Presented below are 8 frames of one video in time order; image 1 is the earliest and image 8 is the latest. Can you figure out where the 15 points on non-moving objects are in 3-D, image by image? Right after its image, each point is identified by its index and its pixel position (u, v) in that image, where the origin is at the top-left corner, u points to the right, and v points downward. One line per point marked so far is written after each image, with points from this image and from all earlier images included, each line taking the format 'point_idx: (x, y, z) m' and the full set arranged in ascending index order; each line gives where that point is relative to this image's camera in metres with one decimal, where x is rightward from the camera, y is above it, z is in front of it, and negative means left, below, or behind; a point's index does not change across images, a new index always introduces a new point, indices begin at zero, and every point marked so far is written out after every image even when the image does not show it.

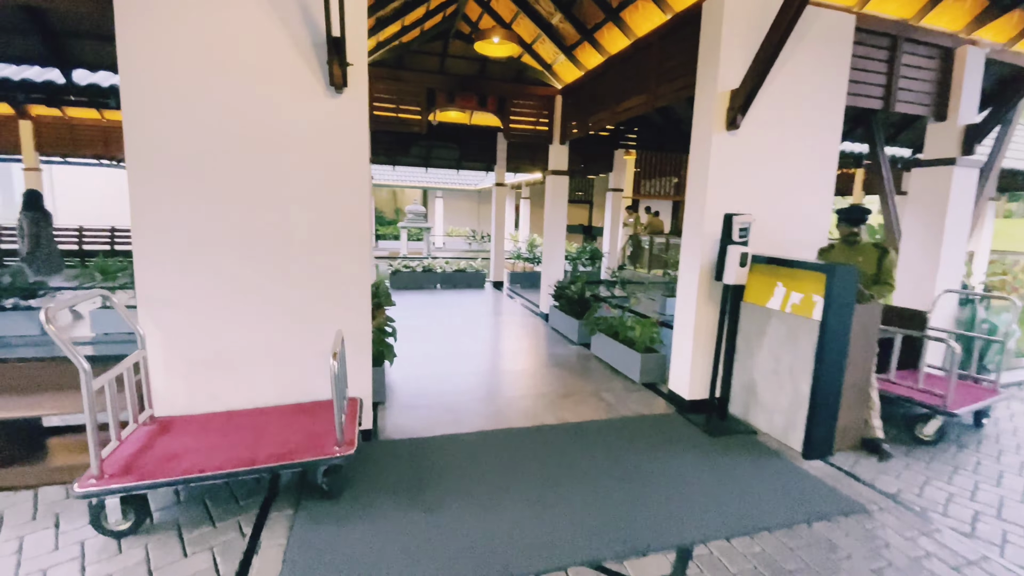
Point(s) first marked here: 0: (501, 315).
0: (-0.1, -0.4, +8.5) m
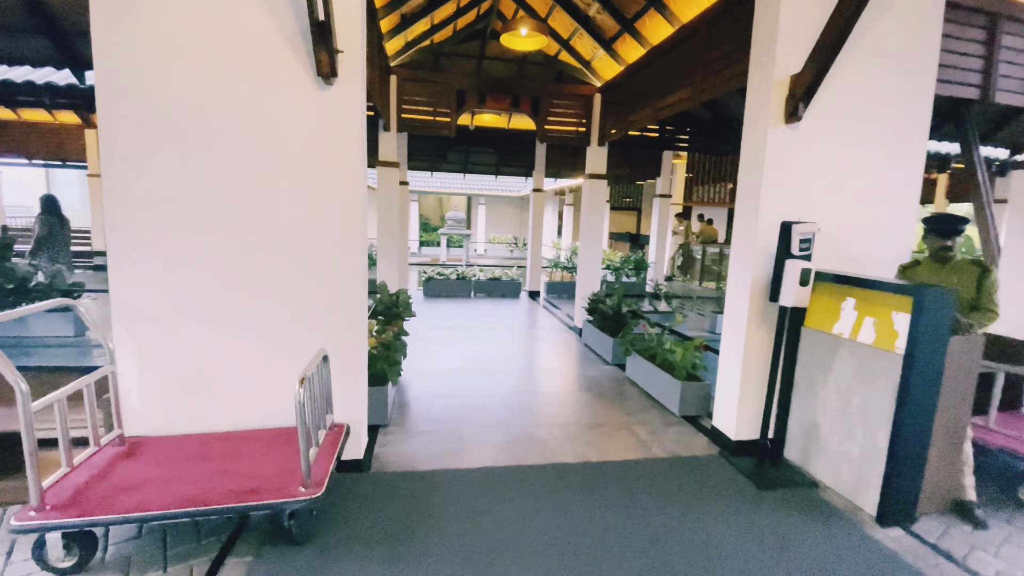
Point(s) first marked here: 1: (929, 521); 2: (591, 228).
0: (+0.4, -0.6, +8.0) m
1: (+2.5, -1.4, +3.0) m
2: (+1.1, +0.8, +6.8) m
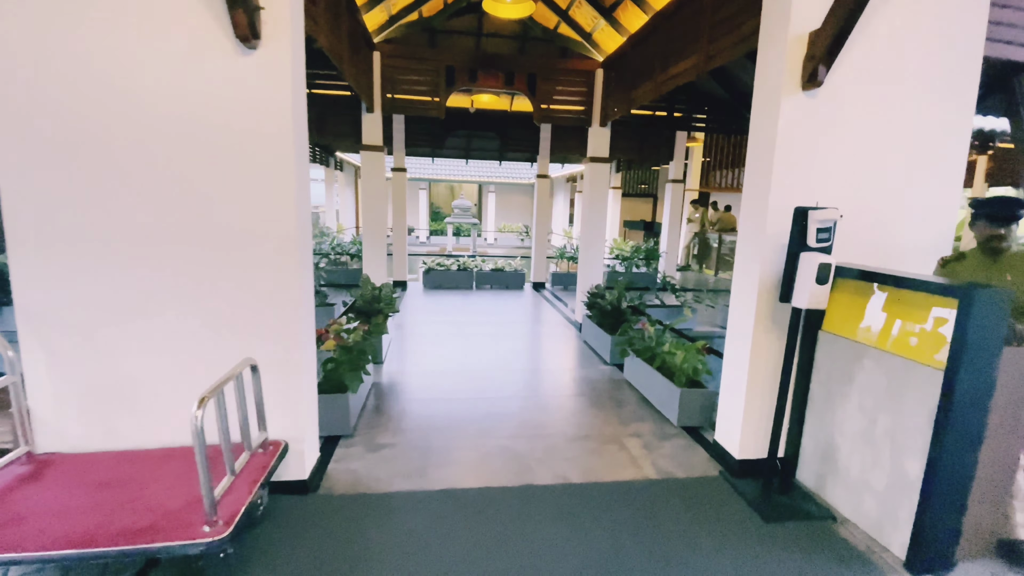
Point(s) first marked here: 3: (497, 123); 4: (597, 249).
0: (+0.4, -0.5, +7.5) m
1: (+2.3, -1.4, +2.5) m
2: (+1.0, +0.9, +6.3) m
3: (-0.3, +3.2, +9.5) m
4: (+1.1, +0.5, +6.4) m
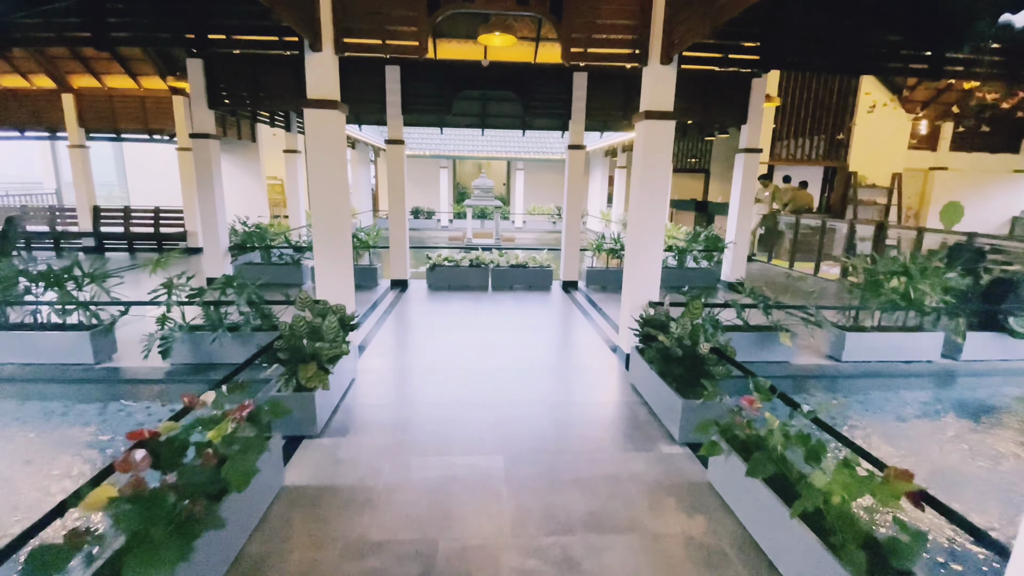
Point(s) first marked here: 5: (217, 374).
0: (+0.6, -0.6, +5.6) m
1: (+2.2, -1.7, +0.5) m
2: (+1.2, +0.7, +4.3) m
3: (+0.1, +3.2, +7.4) m
4: (+1.3, +0.3, +4.4) m
5: (-2.6, -0.8, +4.3) m
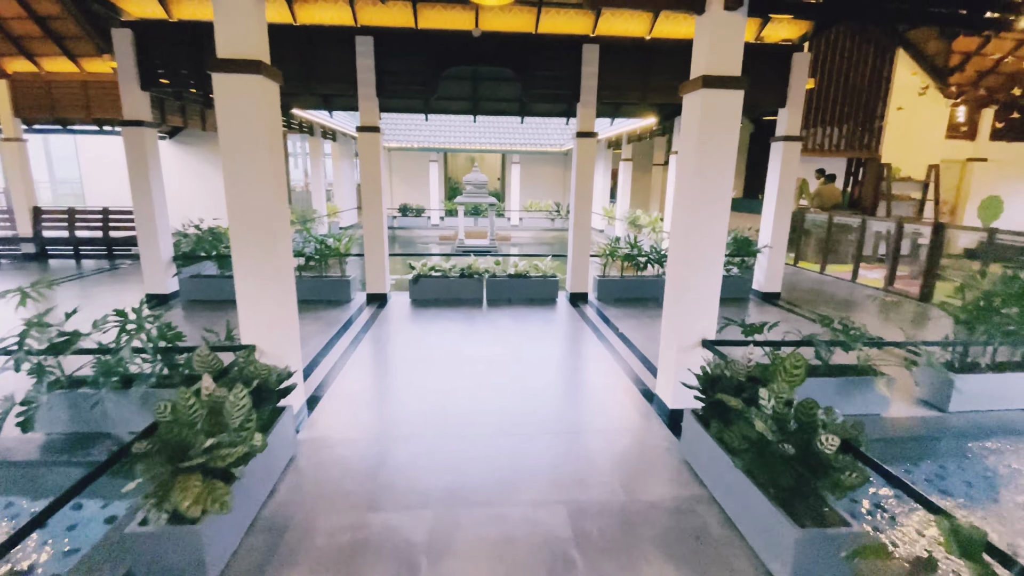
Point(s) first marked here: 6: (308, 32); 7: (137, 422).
0: (+0.6, -0.8, +4.4) m
1: (+2.3, -2.0, -0.7) m
2: (+1.2, +0.5, +3.1) m
3: (0.0, +3.0, +6.2) m
4: (+1.3, +0.1, +3.2) m
5: (-2.6, -1.0, +3.1) m
6: (-2.5, +3.1, +6.0) m
7: (-2.4, -0.9, +3.2) m
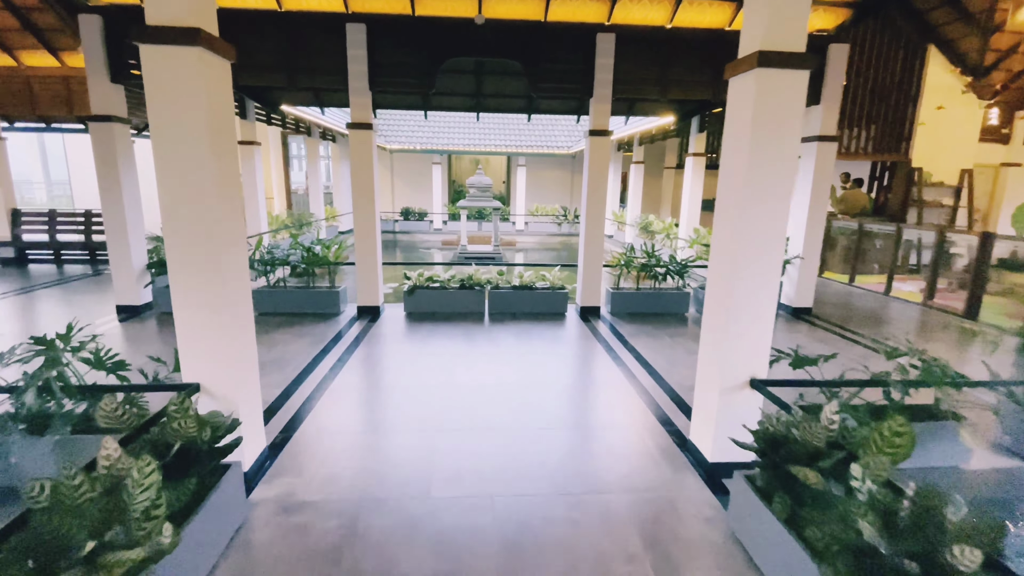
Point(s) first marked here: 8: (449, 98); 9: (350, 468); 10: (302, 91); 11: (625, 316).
0: (+0.7, -1.0, +3.8) m
1: (+2.2, -2.1, -1.3) m
2: (+1.2, +0.4, +2.5) m
3: (+0.1, +2.8, +5.6) m
4: (+1.3, 0.0, +2.6) m
5: (-2.6, -1.1, +2.5) m
6: (-2.4, +3.0, +5.4) m
7: (-2.4, -1.0, +2.6) m
8: (-0.9, +2.6, +6.8) m
9: (-1.0, -1.1, +2.9) m
10: (-2.8, +2.6, +6.5) m
11: (+1.4, -0.4, +6.1) m
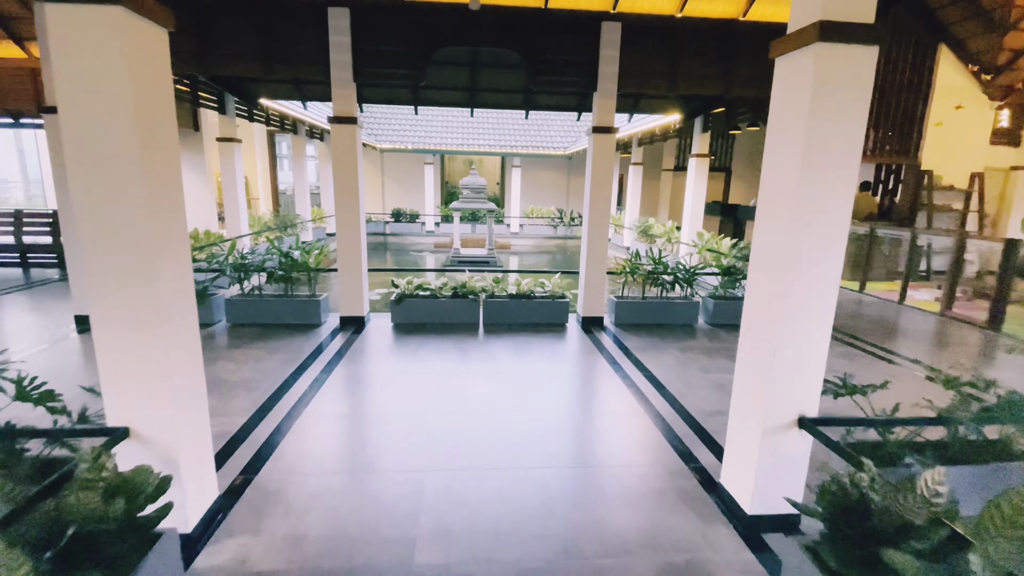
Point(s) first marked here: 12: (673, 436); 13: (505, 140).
0: (+0.7, -1.1, +3.4) m
1: (+2.3, -2.2, -1.7) m
2: (+1.2, +0.3, +2.1) m
3: (+0.1, +2.7, +5.2) m
4: (+1.3, -0.1, +2.2) m
5: (-2.5, -1.2, +2.0) m
6: (-2.4, +2.9, +4.9) m
7: (-2.4, -1.1, +2.1) m
8: (-0.9, +2.5, +6.3) m
9: (-1.0, -1.2, +2.5) m
10: (-2.8, +2.5, +6.0) m
11: (+1.4, -0.5, +5.7) m
12: (+1.1, -1.0, +3.4) m
13: (-0.2, +4.1, +13.6) m
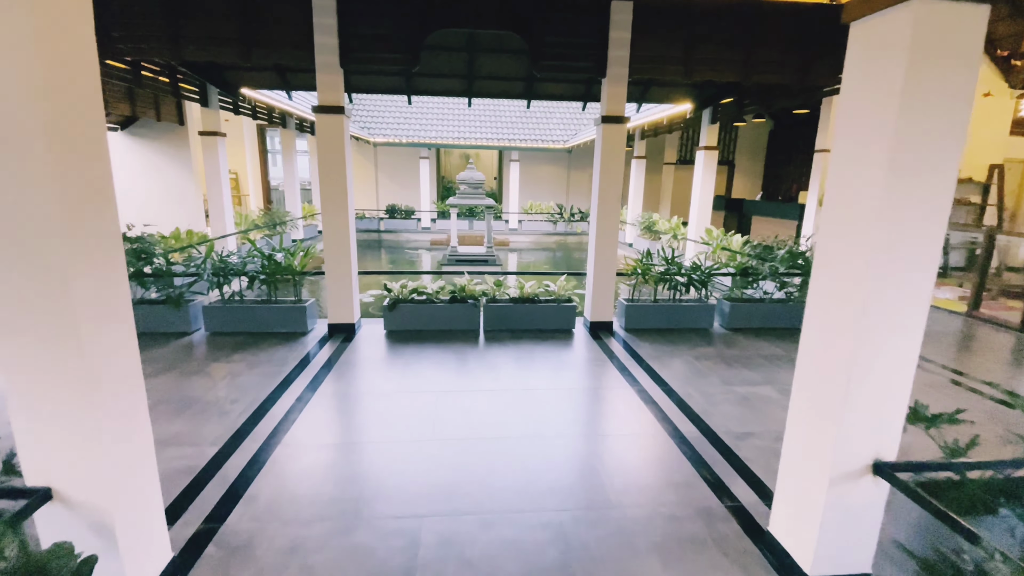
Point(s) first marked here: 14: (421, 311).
0: (+0.7, -1.1, +3.0) m
1: (+2.4, -2.3, -2.1) m
2: (+1.3, +0.2, +1.7) m
3: (+0.1, +2.7, +4.7) m
4: (+1.4, -0.2, +1.8) m
5: (-2.5, -1.3, +1.6) m
6: (-2.4, +2.8, +4.5) m
7: (-2.3, -1.2, +1.7) m
8: (-0.9, +2.5, +5.9) m
9: (-1.0, -1.3, +2.1) m
10: (-2.8, +2.5, +5.5) m
11: (+1.4, -0.5, +5.3) m
12: (+1.2, -1.1, +3.0) m
13: (-0.2, +4.1, +13.2) m
14: (-1.0, -0.3, +5.2) m
